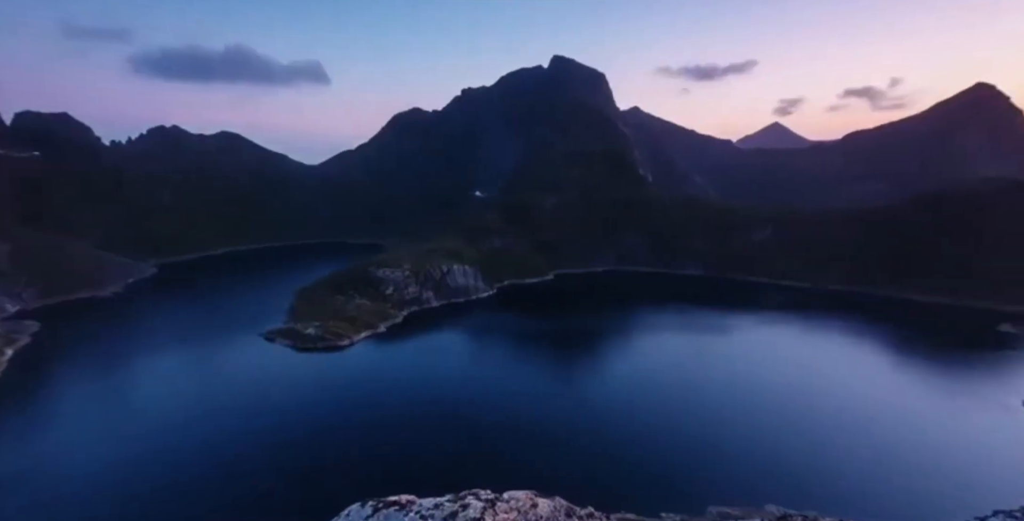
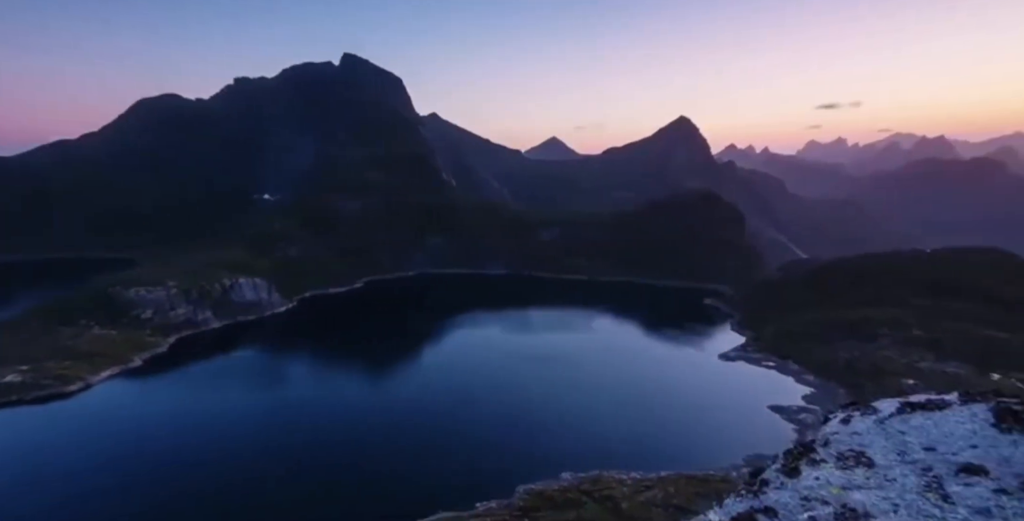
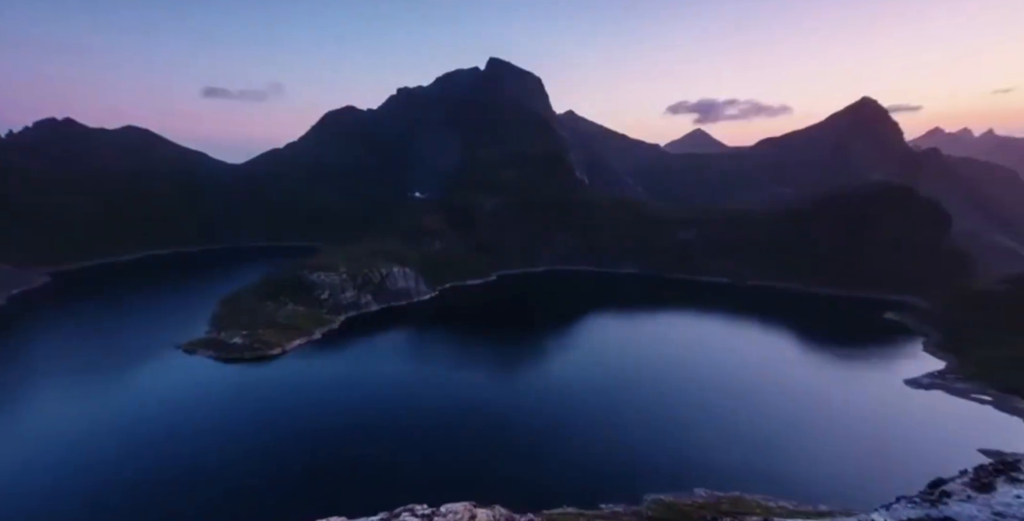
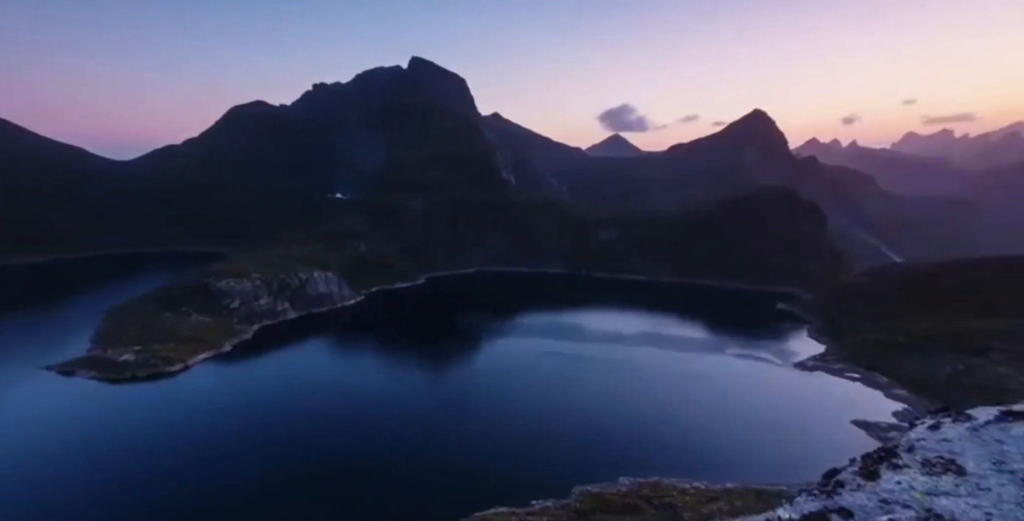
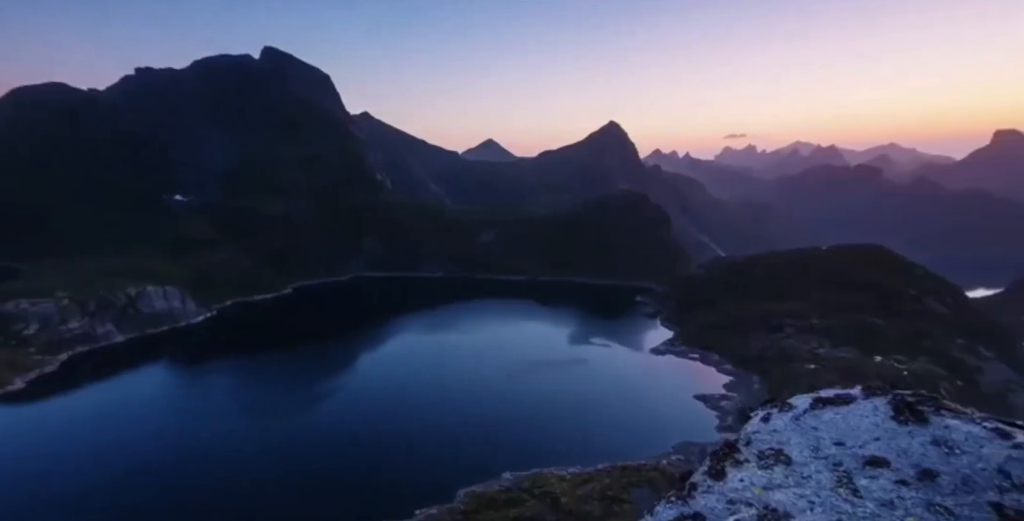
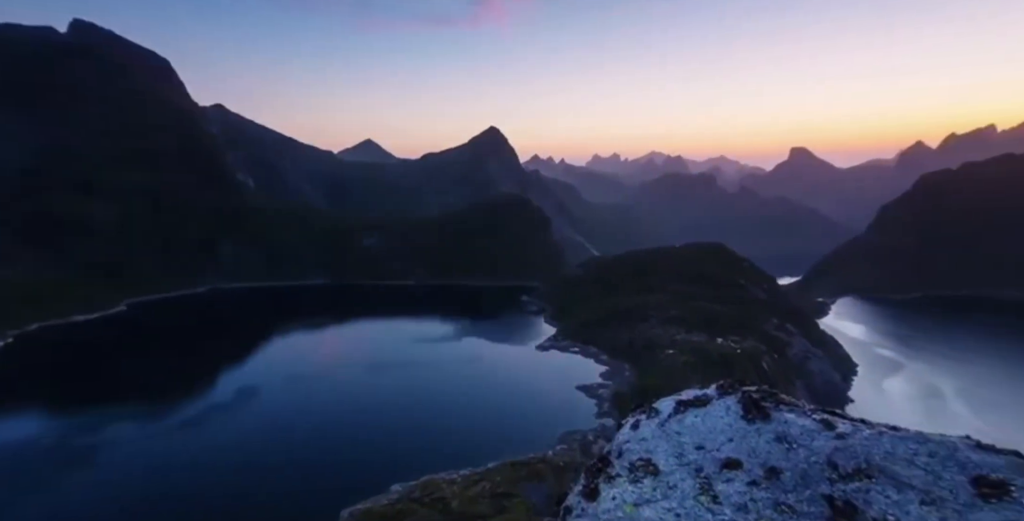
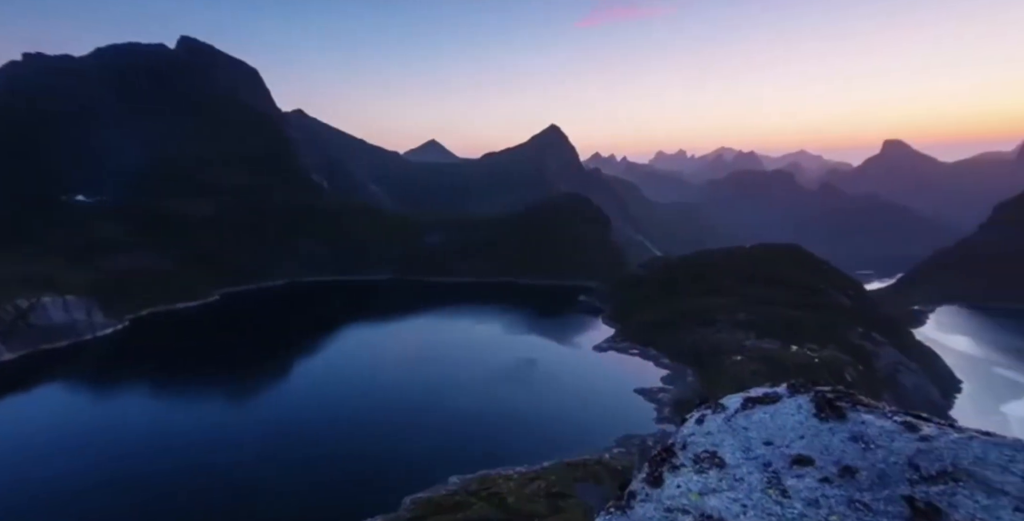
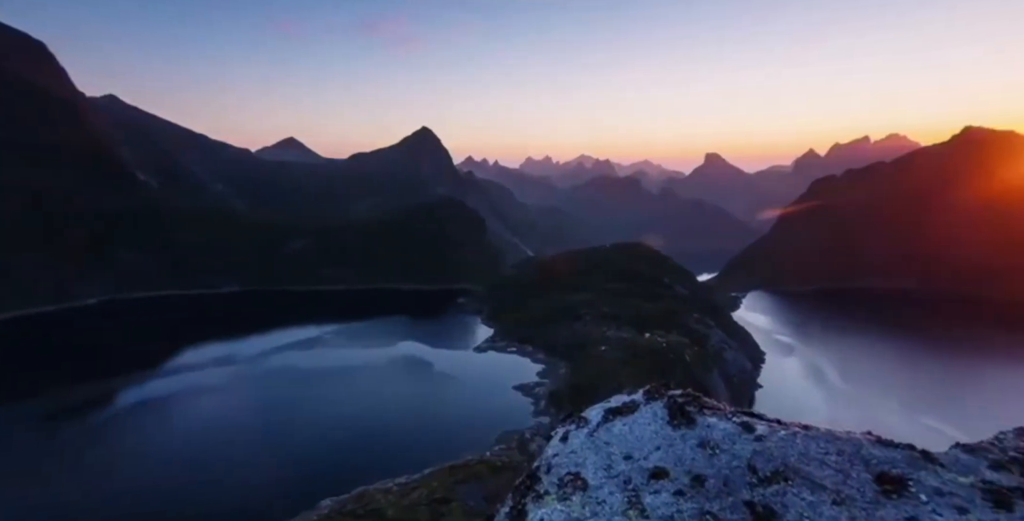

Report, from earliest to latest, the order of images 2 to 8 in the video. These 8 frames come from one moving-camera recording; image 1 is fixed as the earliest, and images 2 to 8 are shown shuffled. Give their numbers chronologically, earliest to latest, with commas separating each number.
3, 4, 2, 5, 7, 6, 8
